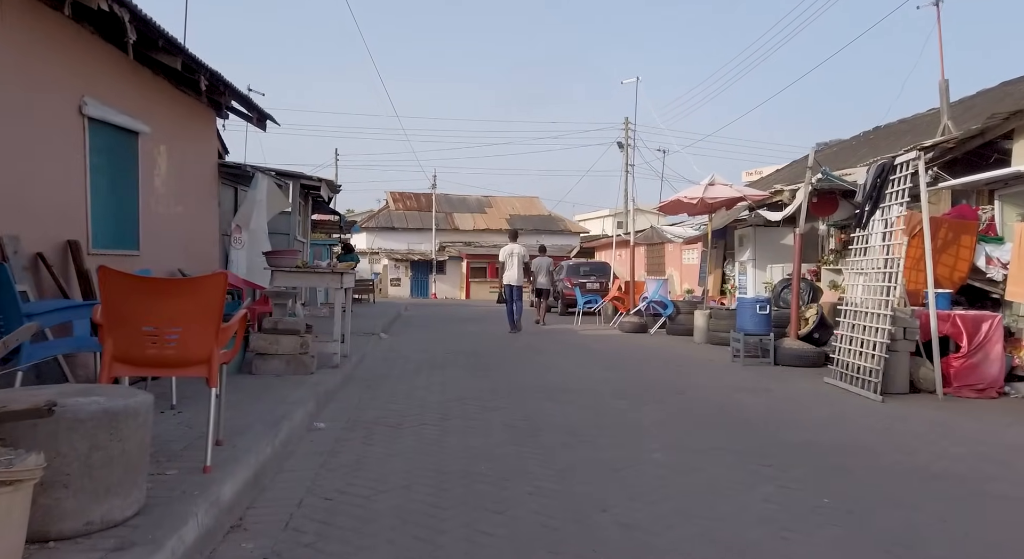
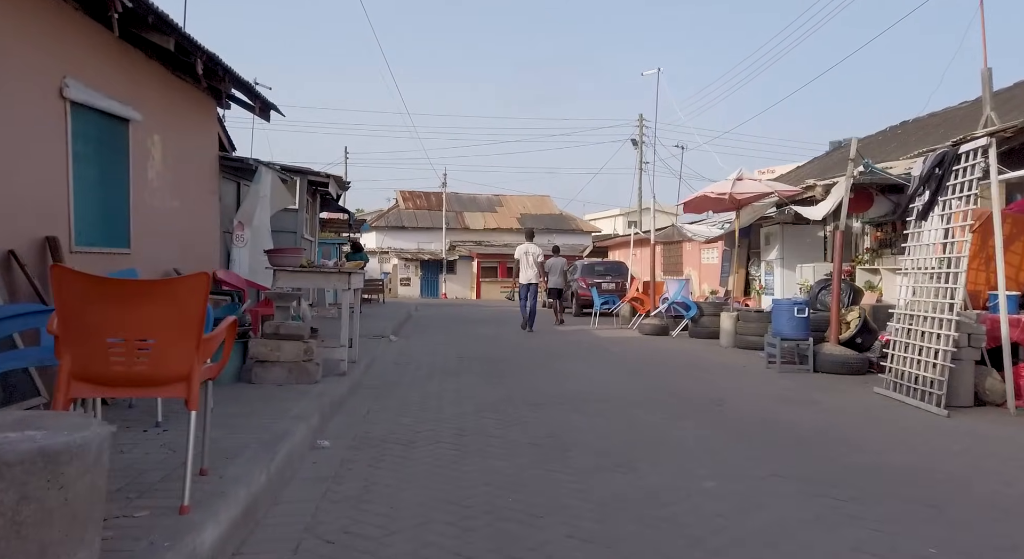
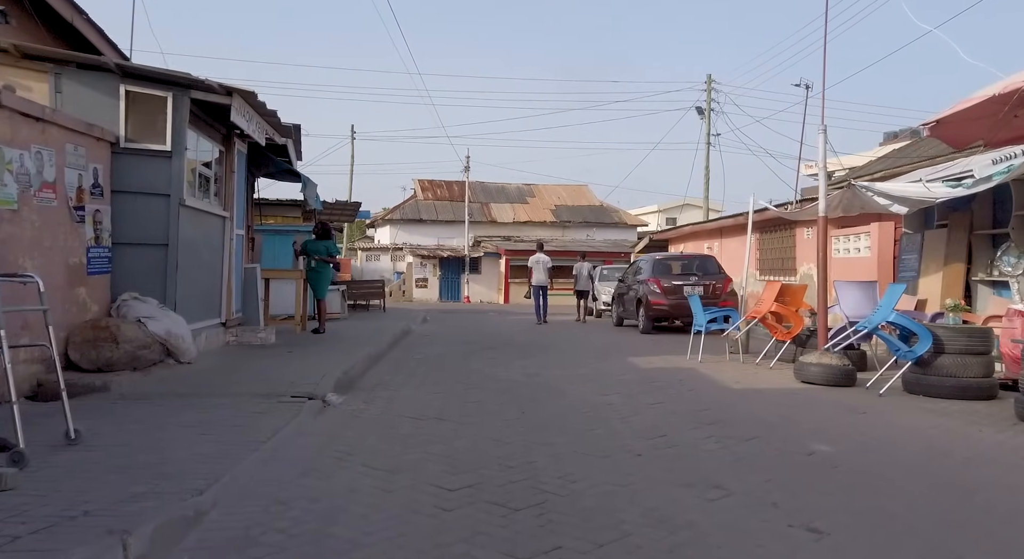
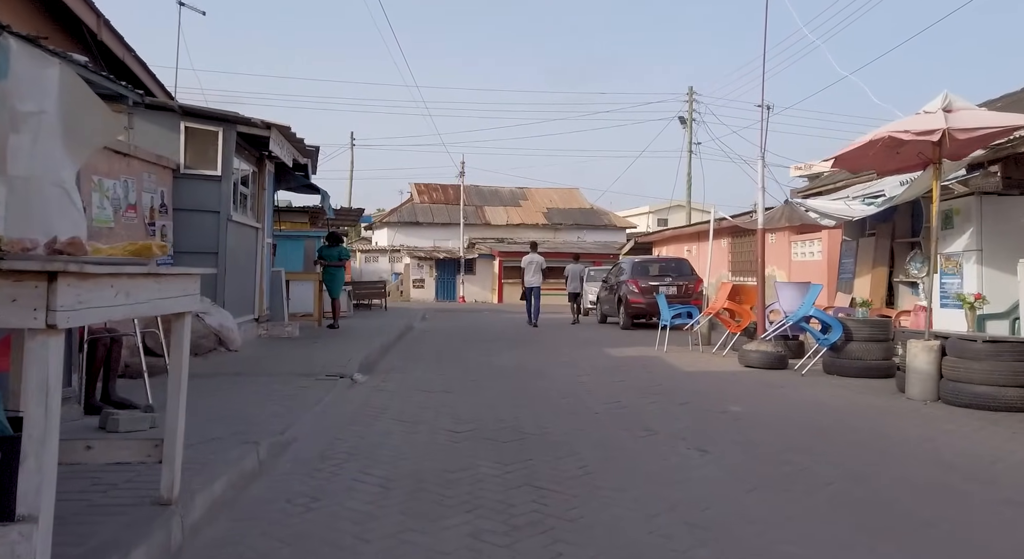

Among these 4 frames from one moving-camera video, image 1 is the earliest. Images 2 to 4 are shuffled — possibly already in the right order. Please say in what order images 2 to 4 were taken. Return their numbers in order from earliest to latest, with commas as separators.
2, 4, 3
